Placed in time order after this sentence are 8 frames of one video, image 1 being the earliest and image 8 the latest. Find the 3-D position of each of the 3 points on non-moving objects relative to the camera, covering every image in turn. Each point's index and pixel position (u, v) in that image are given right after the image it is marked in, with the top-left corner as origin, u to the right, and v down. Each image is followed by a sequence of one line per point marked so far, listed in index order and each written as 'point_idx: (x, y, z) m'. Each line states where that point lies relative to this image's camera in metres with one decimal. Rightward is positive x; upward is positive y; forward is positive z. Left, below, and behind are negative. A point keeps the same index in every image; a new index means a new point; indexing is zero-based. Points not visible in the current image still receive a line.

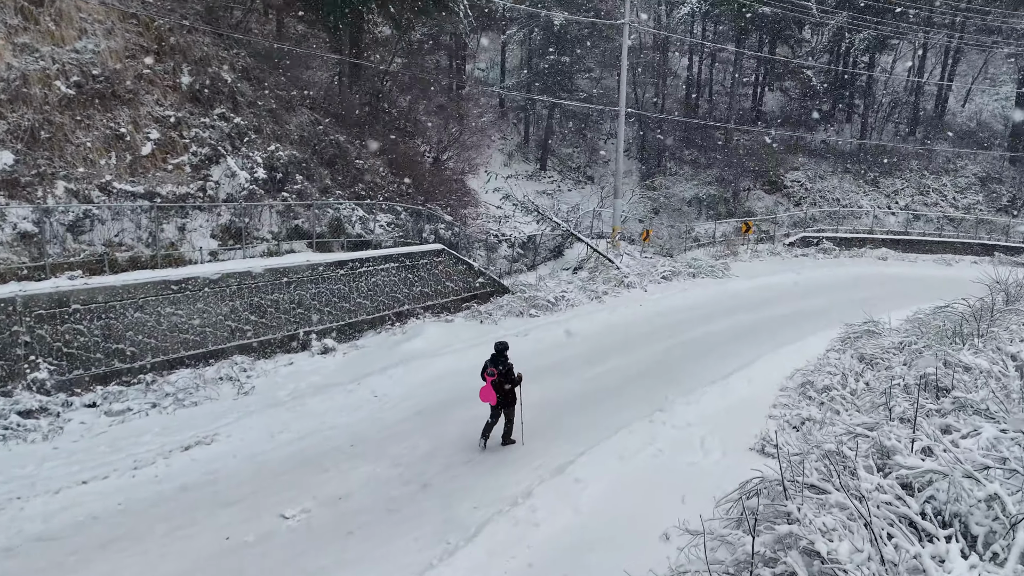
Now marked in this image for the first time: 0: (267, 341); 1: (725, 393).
0: (-3.8, -0.8, +11.8) m
1: (+2.9, -1.4, +10.2) m
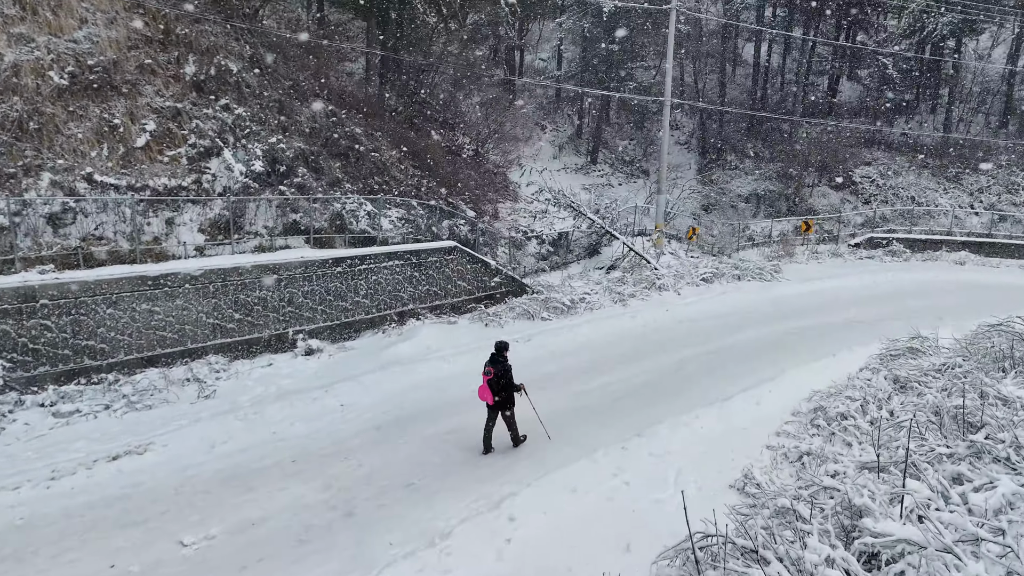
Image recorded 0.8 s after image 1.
0: (-3.9, -0.8, +11.4) m
1: (+2.6, -1.6, +9.2) m
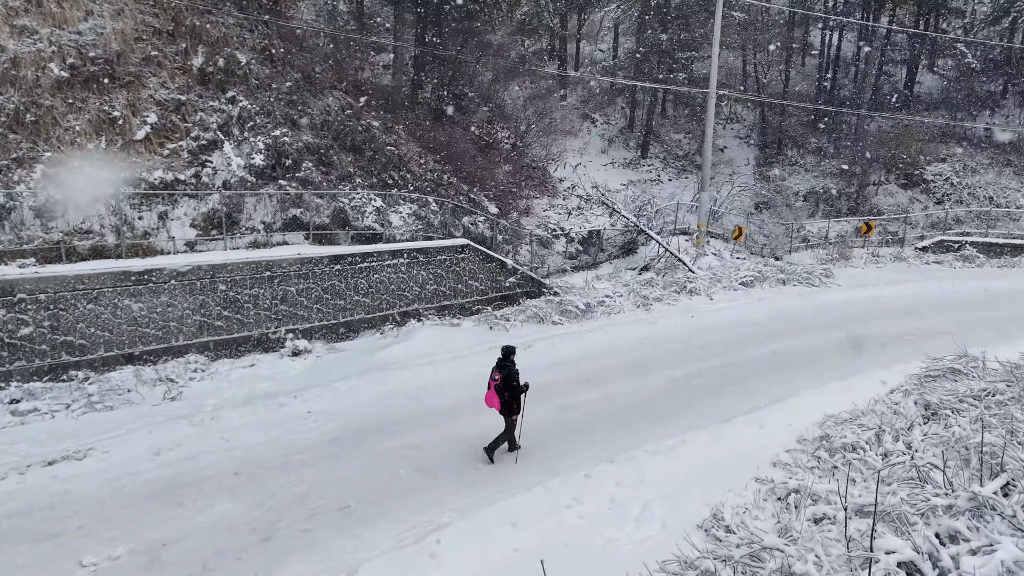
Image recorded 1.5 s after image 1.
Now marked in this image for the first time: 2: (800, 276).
0: (-4.0, -0.7, +11.1) m
1: (+2.3, -1.7, +8.3) m
2: (+7.4, +0.3, +19.3) m
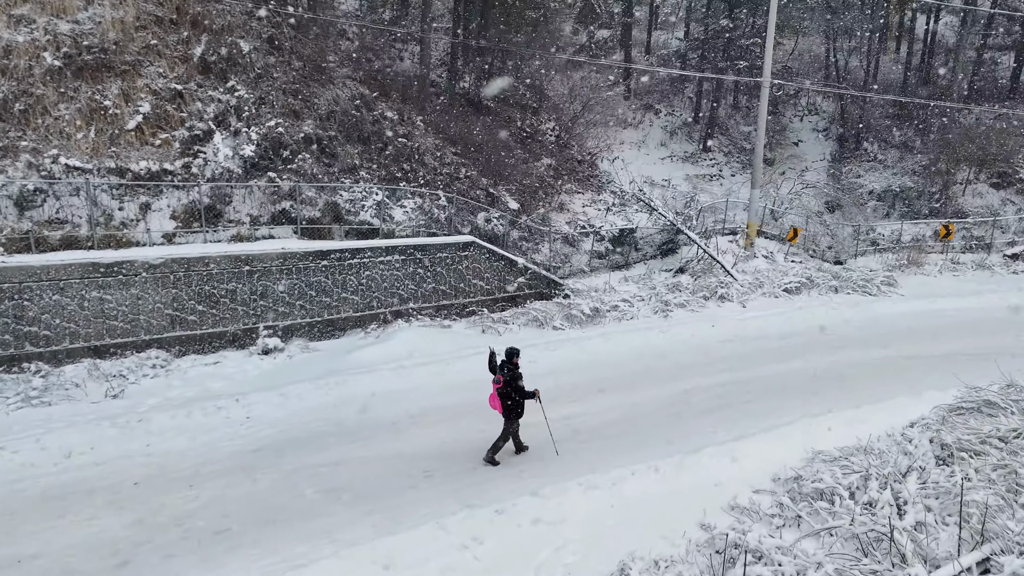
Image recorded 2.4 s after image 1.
0: (-4.2, -0.7, +10.9) m
1: (+1.6, -1.8, +7.3) m
2: (+8.0, +0.1, +17.7) m
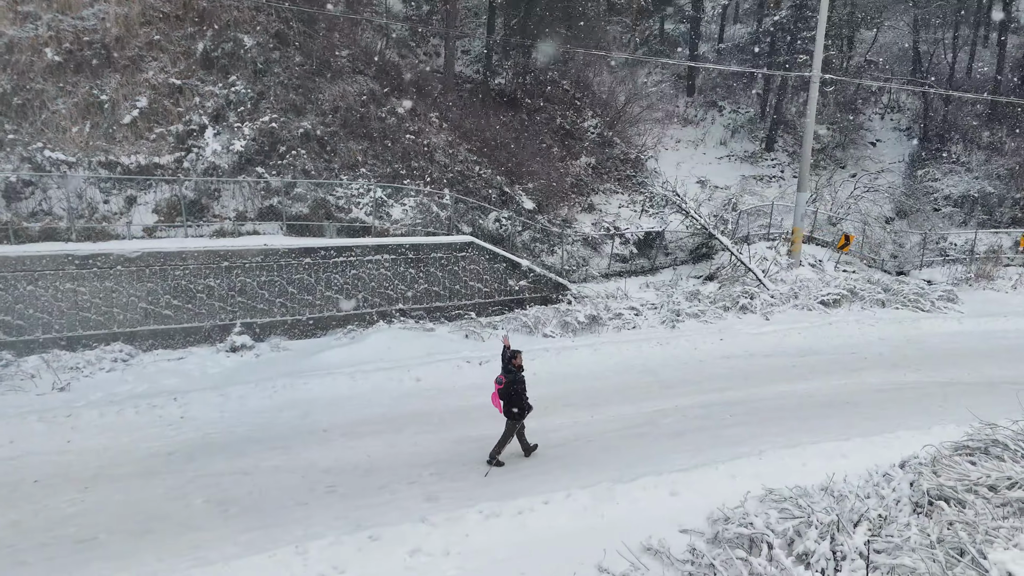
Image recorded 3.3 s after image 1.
0: (-4.6, -0.6, +10.9) m
1: (+0.7, -2.0, +6.7) m
2: (+8.4, -0.2, +16.1) m
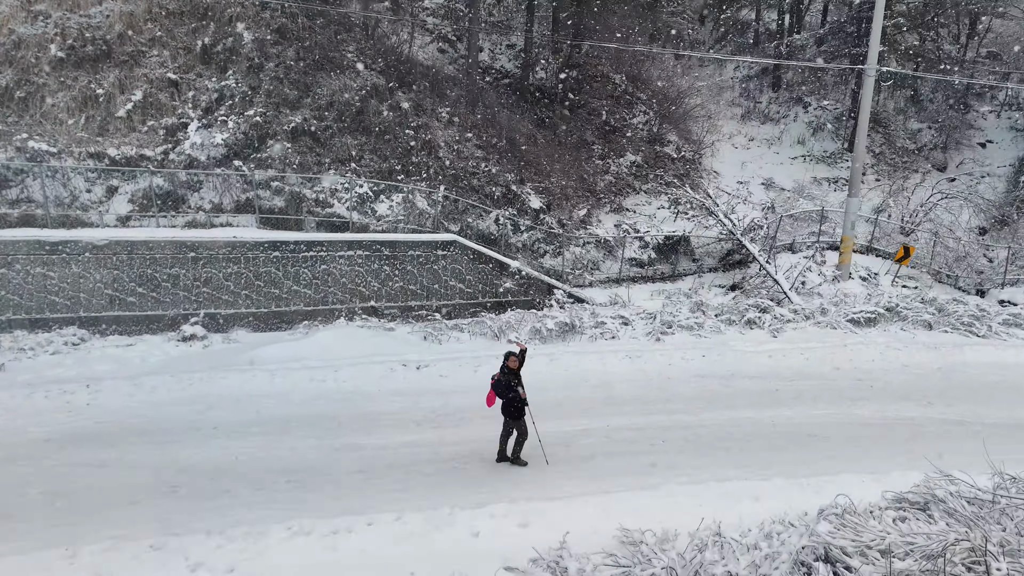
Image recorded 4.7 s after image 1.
0: (-5.2, -0.4, +11.2) m
1: (-0.7, -2.0, +6.2) m
2: (+8.5, -0.6, +14.3) m
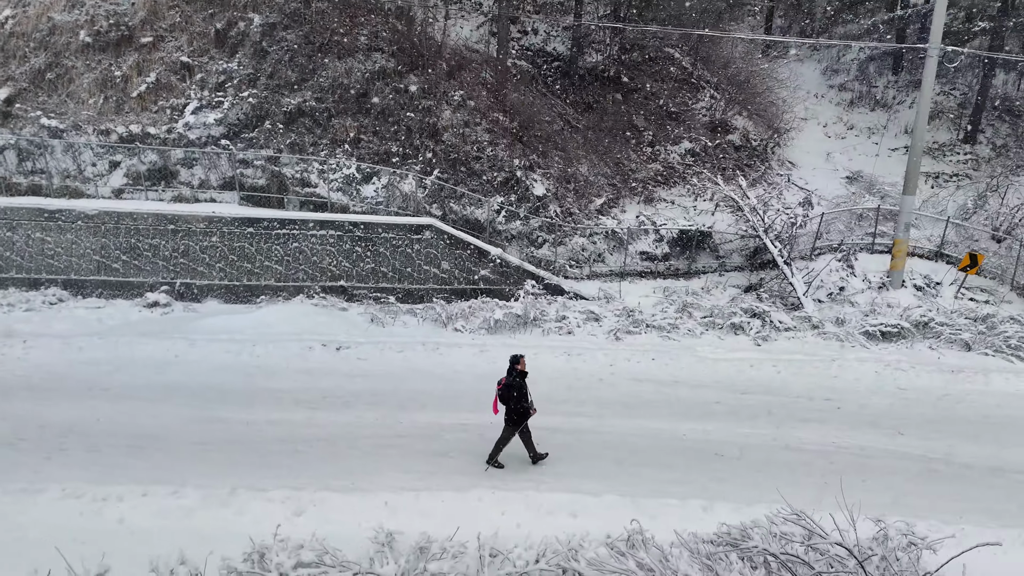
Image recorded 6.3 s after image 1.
0: (-5.9, +0.1, +12.0) m
1: (-2.7, -1.9, +6.3) m
2: (+8.1, -0.9, +12.3) m
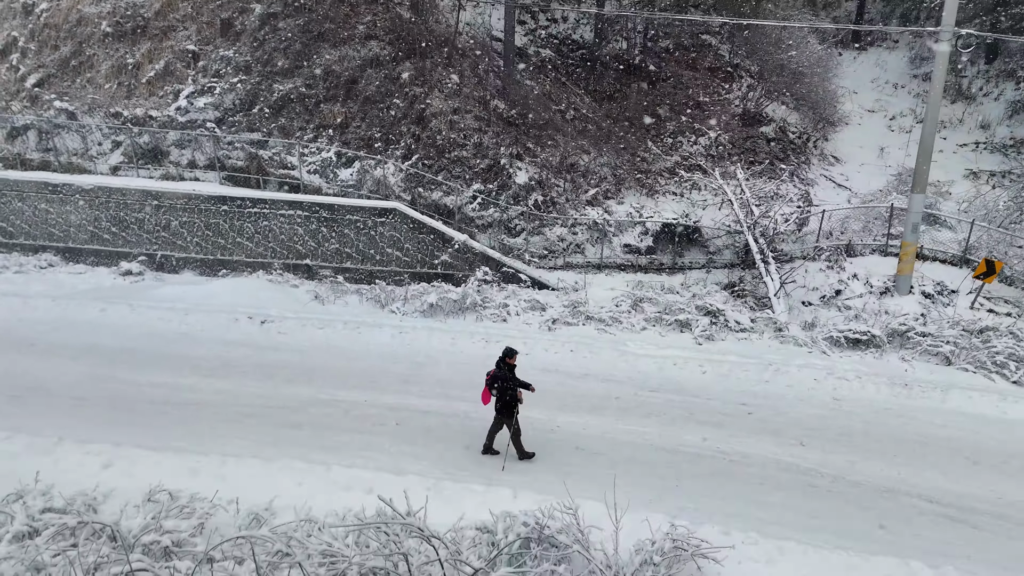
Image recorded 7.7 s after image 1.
0: (-6.7, +0.6, +13.1) m
1: (-4.5, -1.5, +6.9) m
2: (+7.1, -1.0, +11.0) m
